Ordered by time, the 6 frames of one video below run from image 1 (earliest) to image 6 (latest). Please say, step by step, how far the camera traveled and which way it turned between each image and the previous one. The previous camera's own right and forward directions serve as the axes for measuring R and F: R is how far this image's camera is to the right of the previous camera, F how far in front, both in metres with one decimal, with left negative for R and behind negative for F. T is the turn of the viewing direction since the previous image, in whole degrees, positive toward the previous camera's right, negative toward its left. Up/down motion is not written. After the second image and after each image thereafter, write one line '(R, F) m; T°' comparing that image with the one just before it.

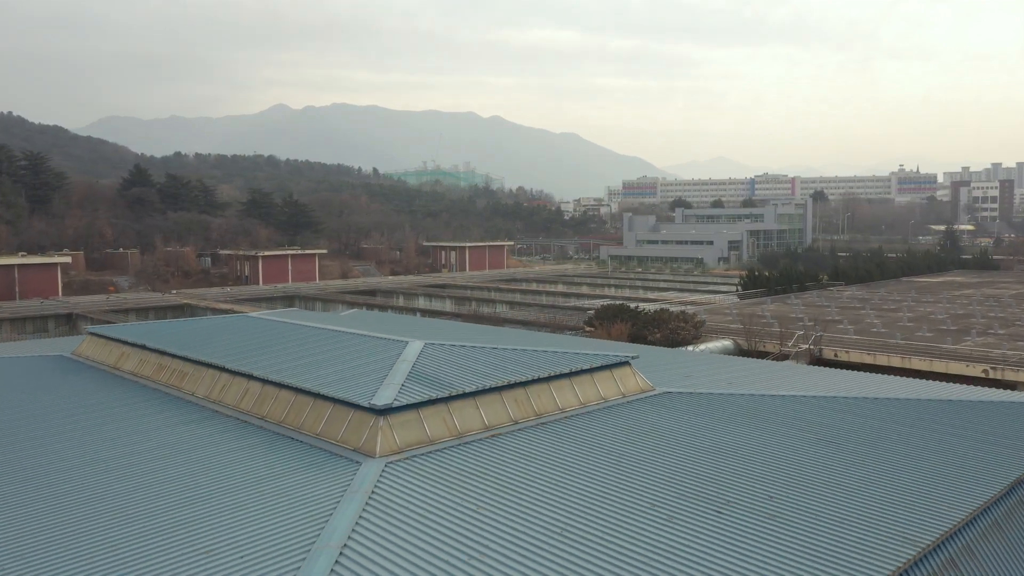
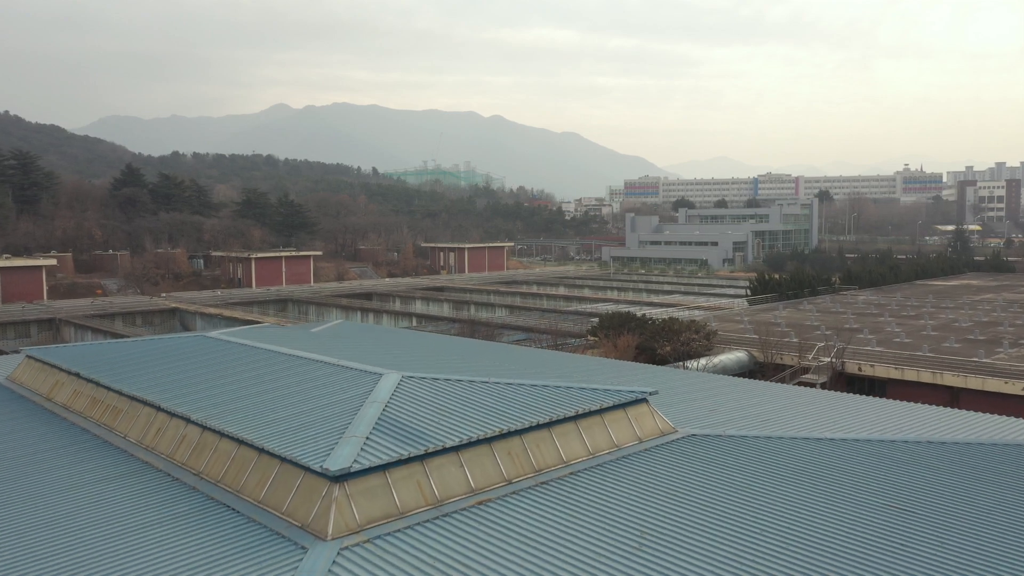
(0.0, +1.2) m; 0°
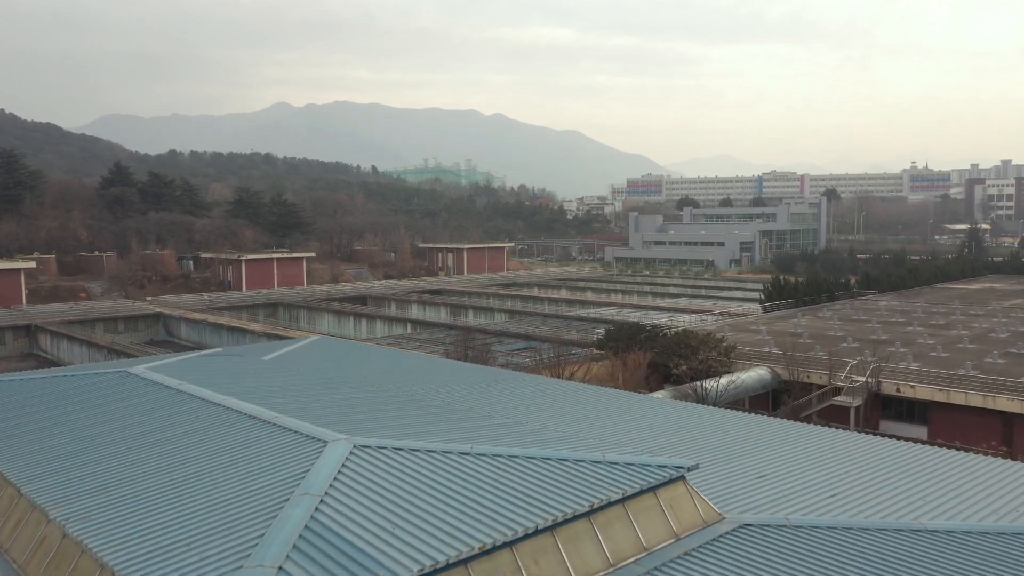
(+0.1, +1.5) m; 0°
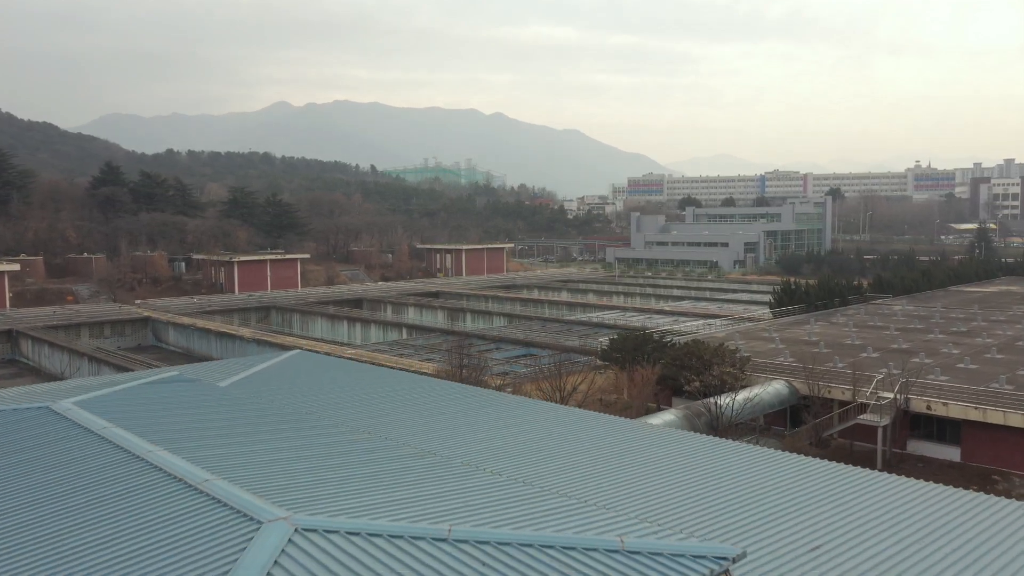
(0.0, +1.0) m; 0°
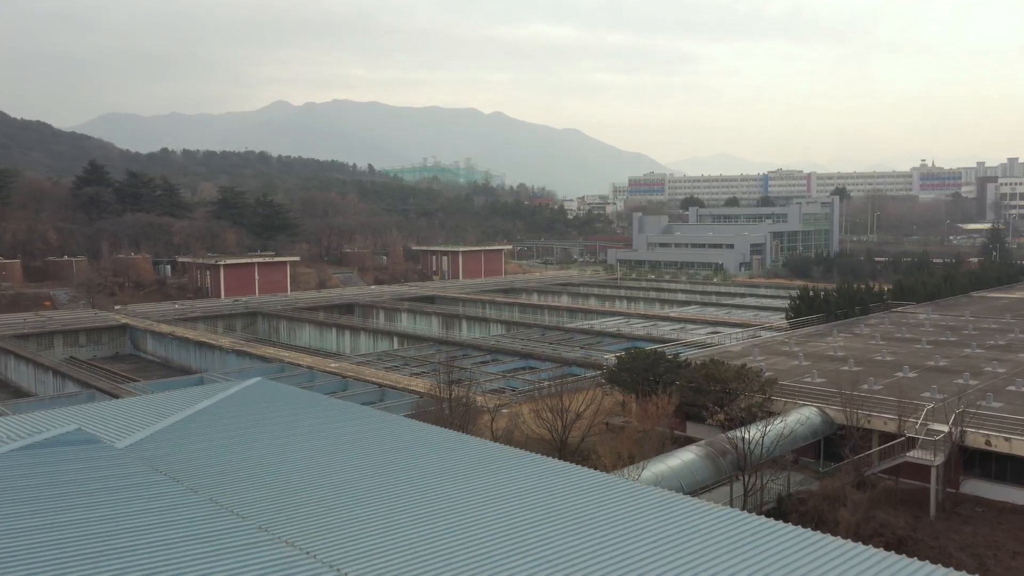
(+0.1, +1.6) m; 0°
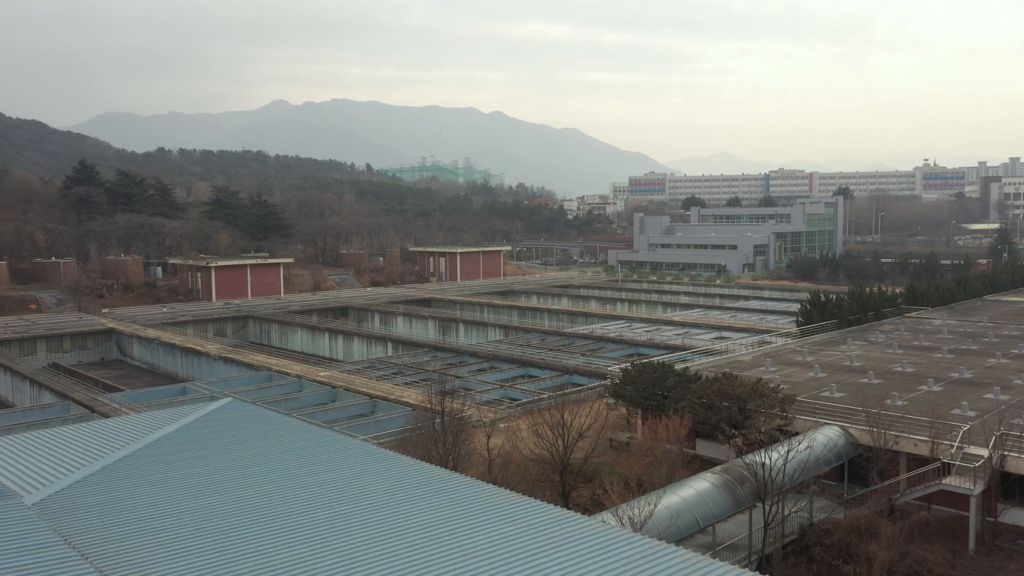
(0.0, +0.9) m; 0°
